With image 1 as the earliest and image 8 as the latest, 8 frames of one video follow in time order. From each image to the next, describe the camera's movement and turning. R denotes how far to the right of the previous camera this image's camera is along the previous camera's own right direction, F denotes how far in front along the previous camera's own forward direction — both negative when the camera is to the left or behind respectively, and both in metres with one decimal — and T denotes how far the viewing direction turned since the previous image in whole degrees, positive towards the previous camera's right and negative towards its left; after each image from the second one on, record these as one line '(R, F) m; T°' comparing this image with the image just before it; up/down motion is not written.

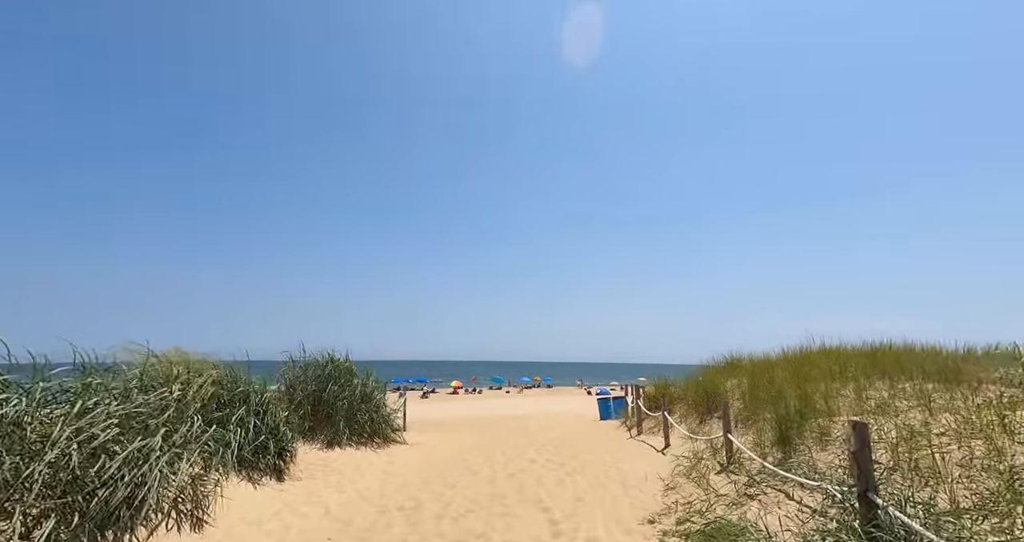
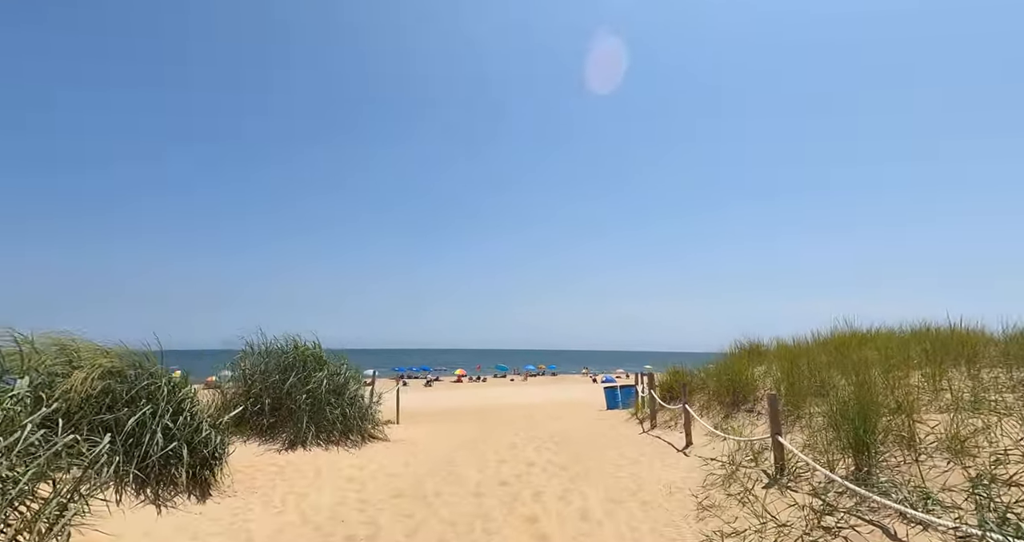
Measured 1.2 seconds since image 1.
(+0.2, +1.4) m; -1°
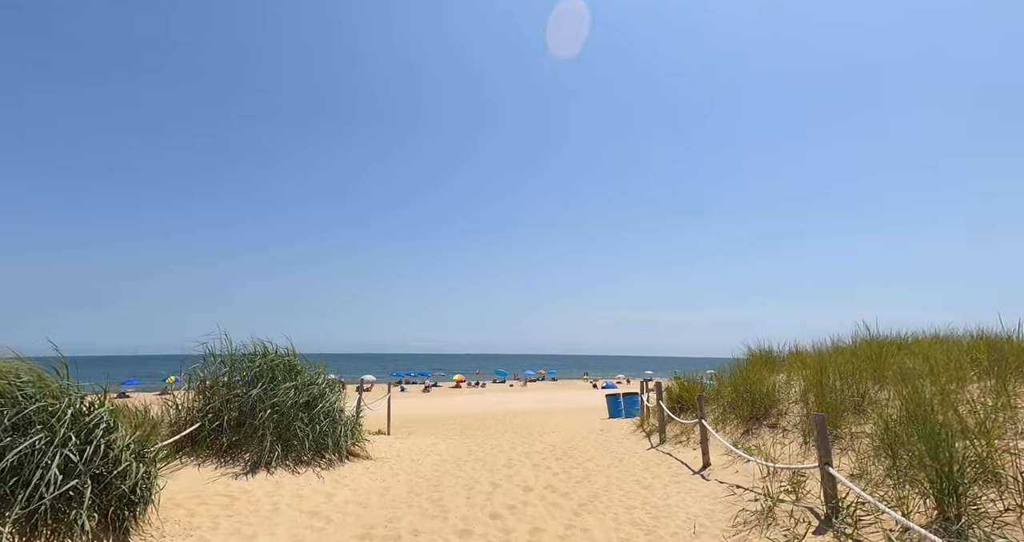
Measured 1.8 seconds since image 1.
(+0.1, +0.9) m; 0°
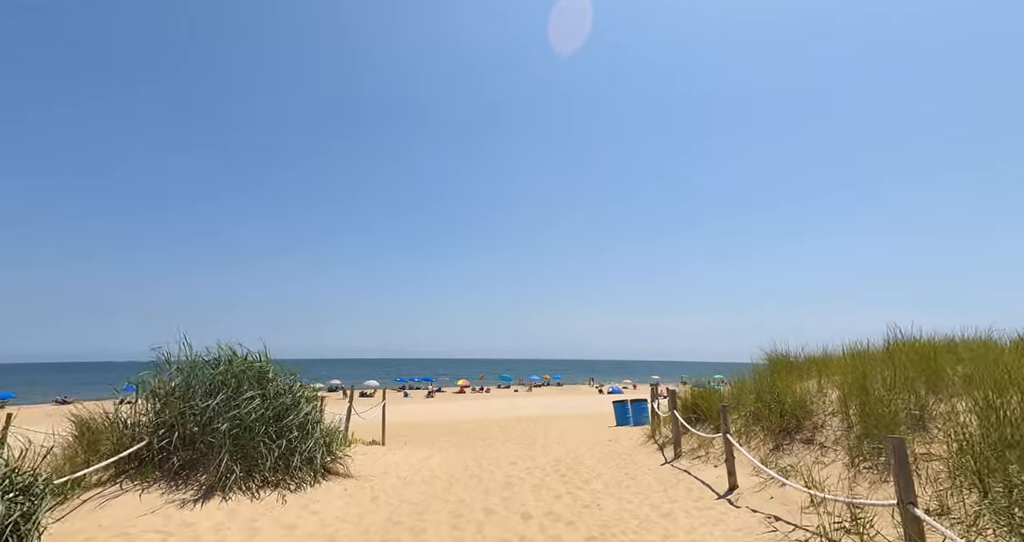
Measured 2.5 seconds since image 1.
(+0.1, +0.9) m; -1°
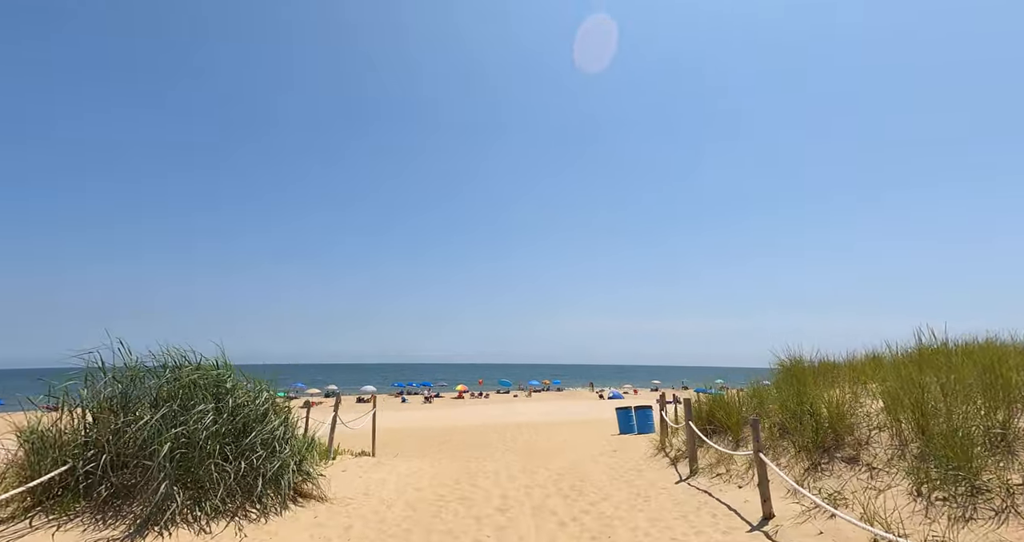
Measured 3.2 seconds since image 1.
(0.0, +0.9) m; 0°
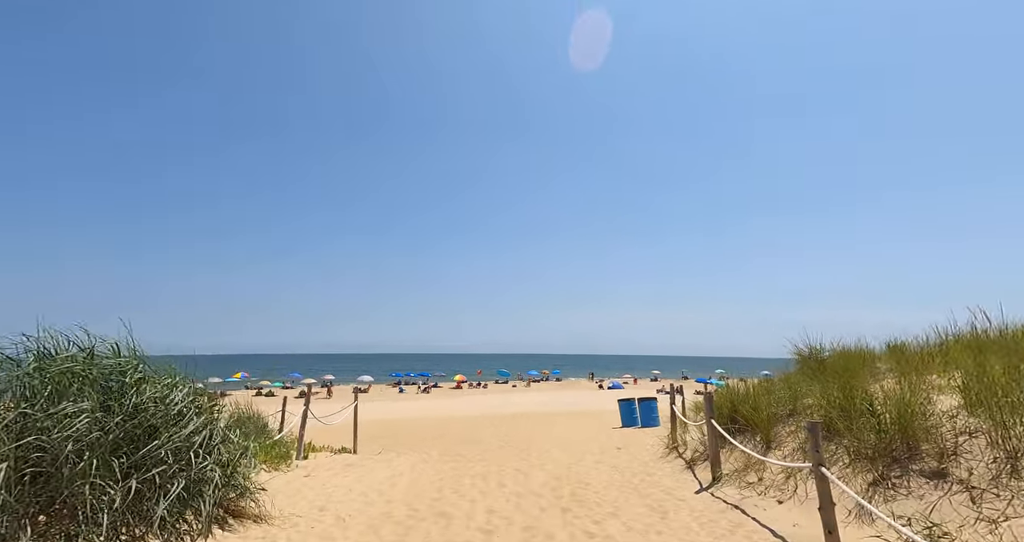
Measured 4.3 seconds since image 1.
(+0.1, +1.4) m; 0°
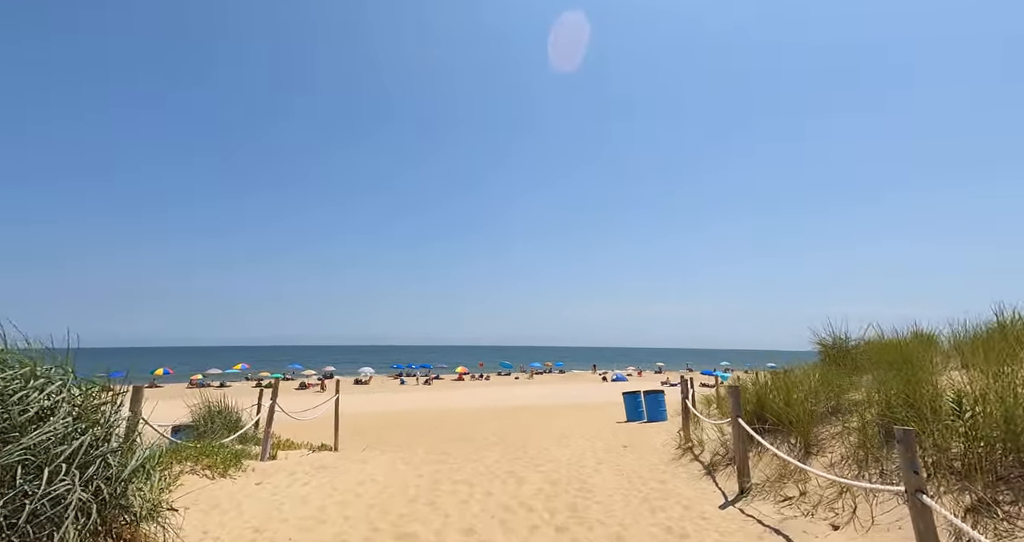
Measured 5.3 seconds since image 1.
(+0.2, +1.2) m; 0°
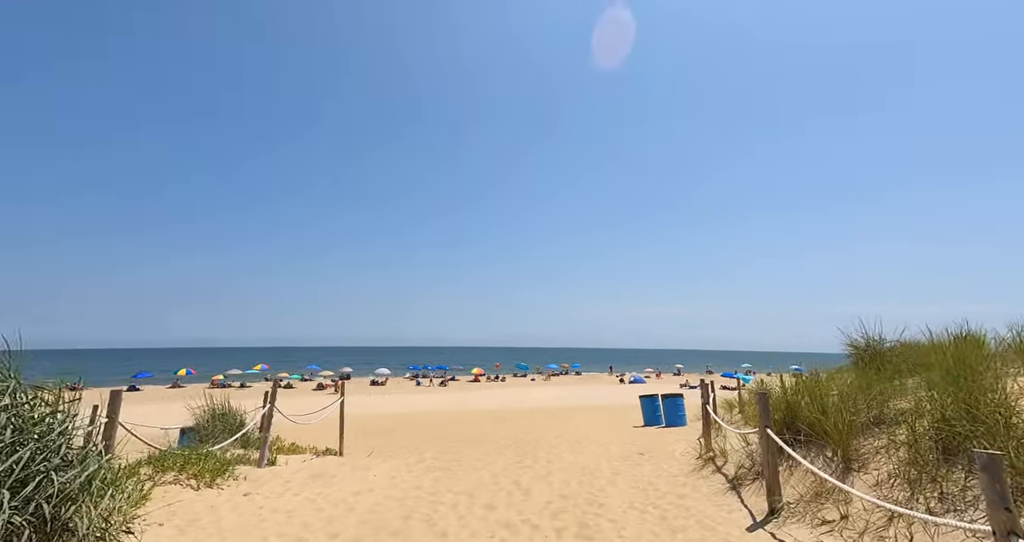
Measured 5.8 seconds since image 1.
(+0.2, +0.5) m; -2°
